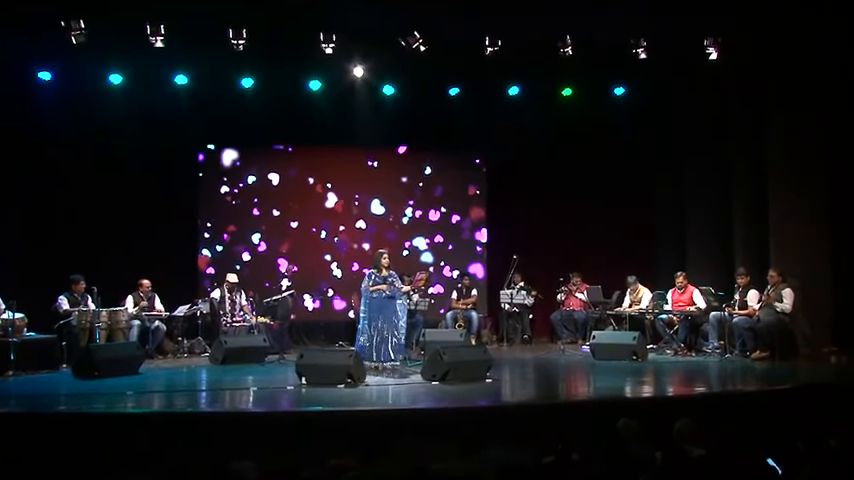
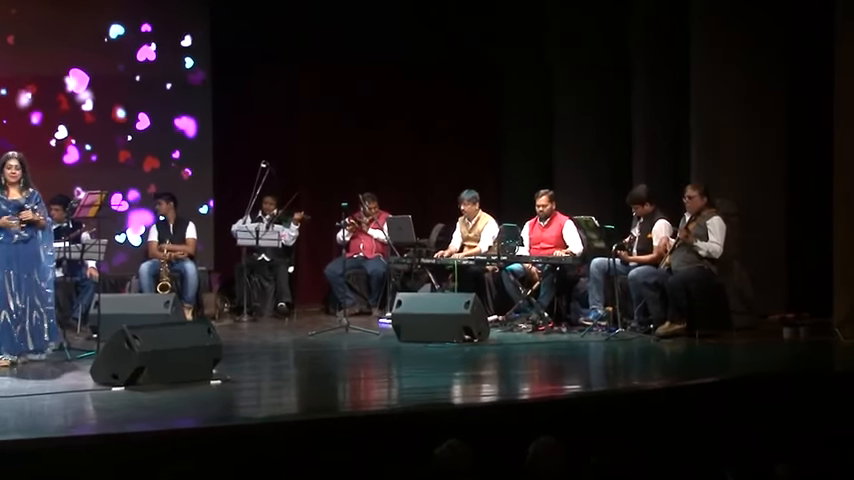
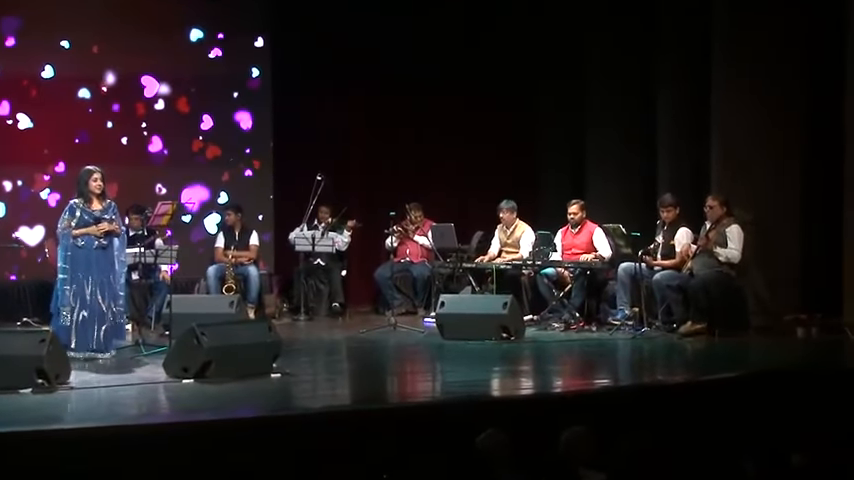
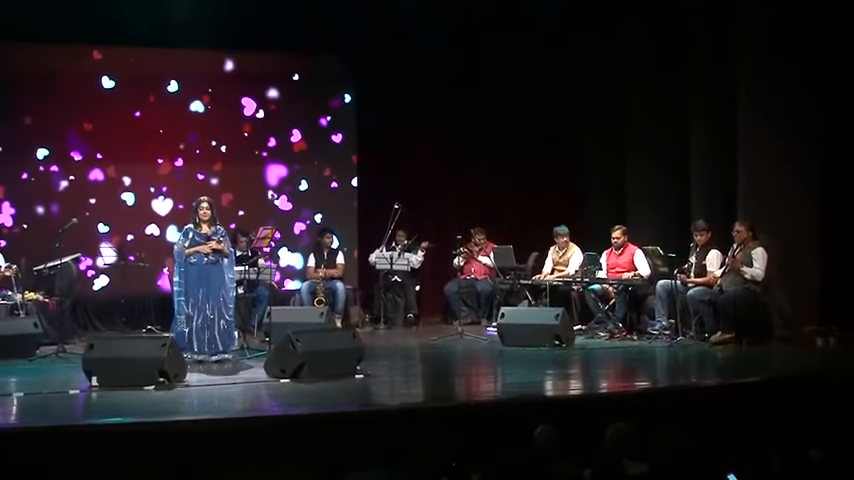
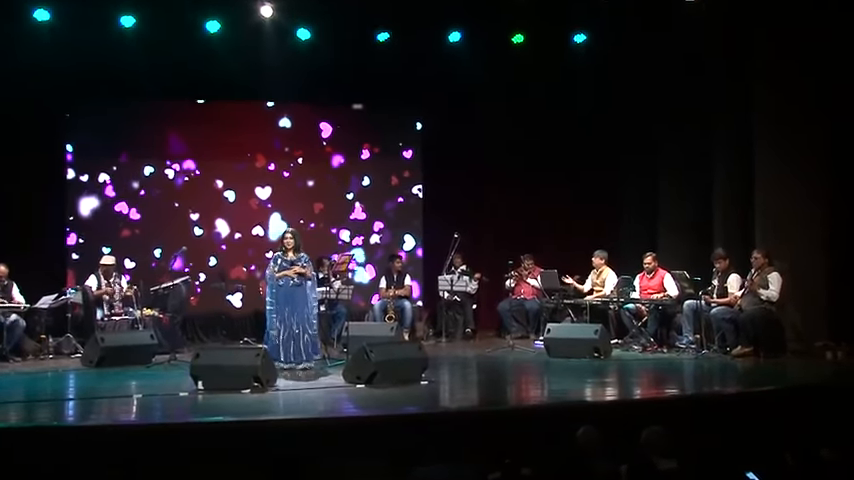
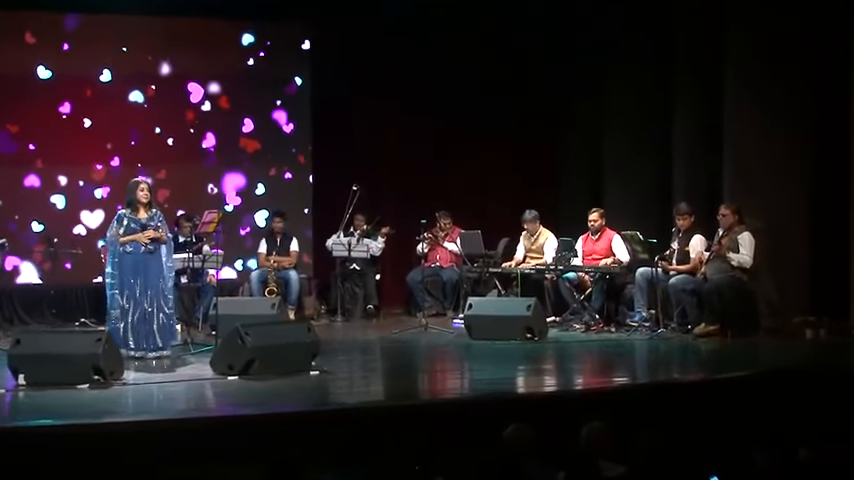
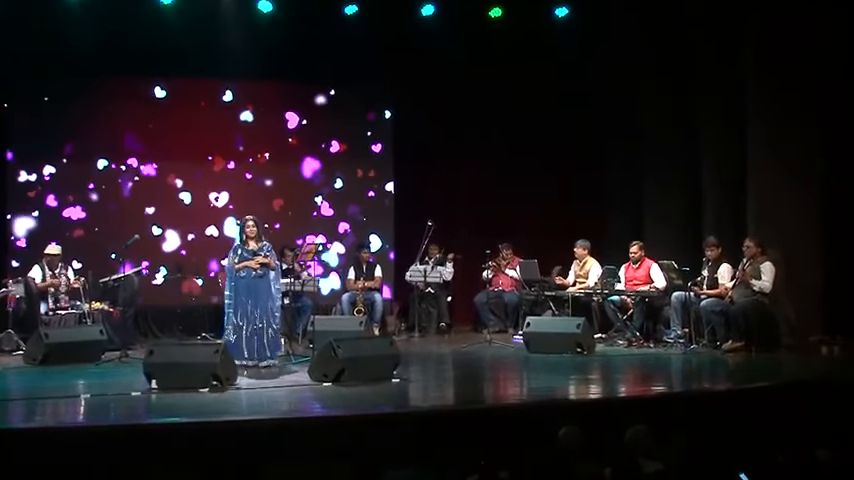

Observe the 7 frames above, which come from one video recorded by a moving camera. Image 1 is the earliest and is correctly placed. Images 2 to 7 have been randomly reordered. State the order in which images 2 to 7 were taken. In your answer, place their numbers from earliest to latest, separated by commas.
5, 7, 4, 6, 3, 2
